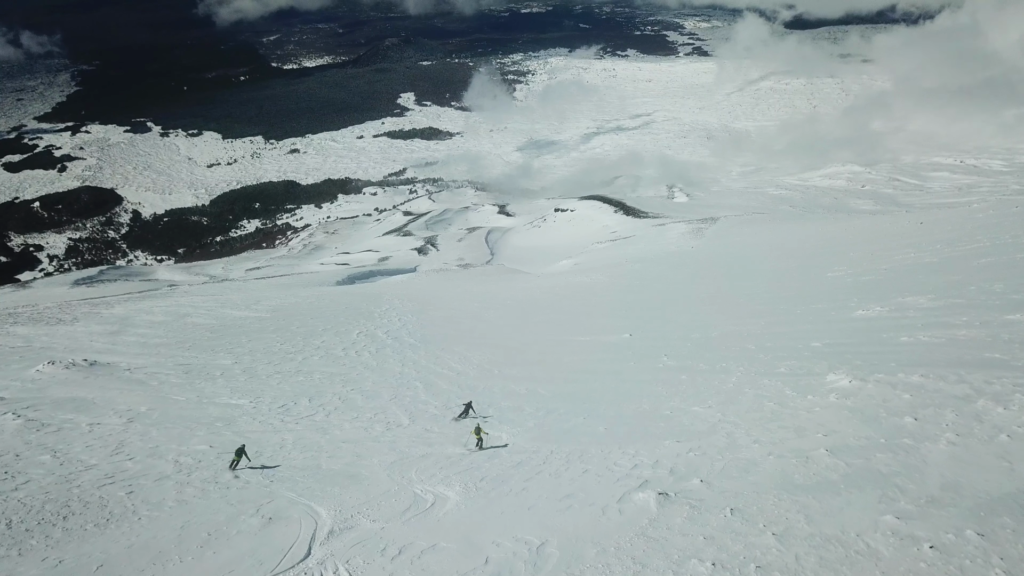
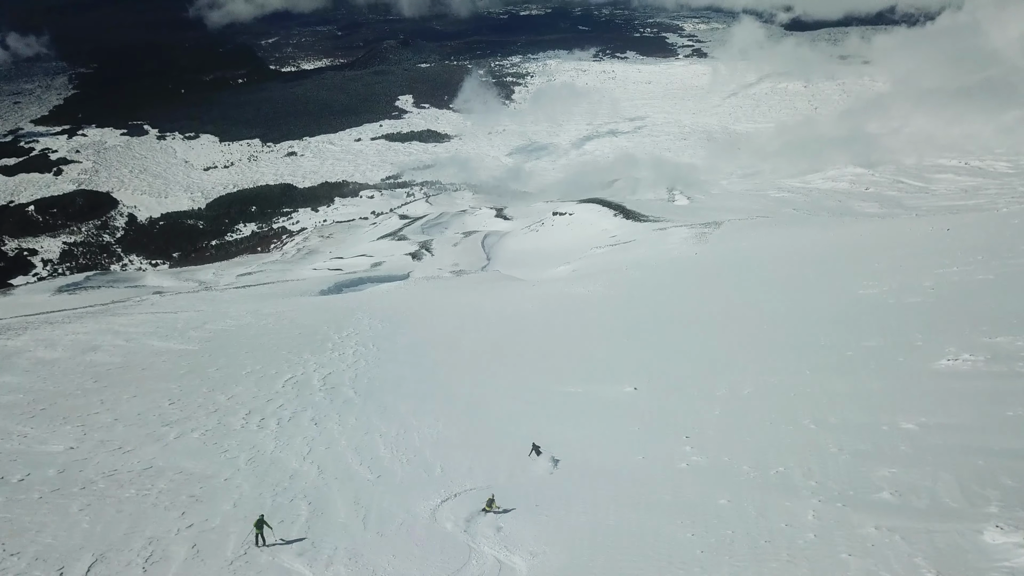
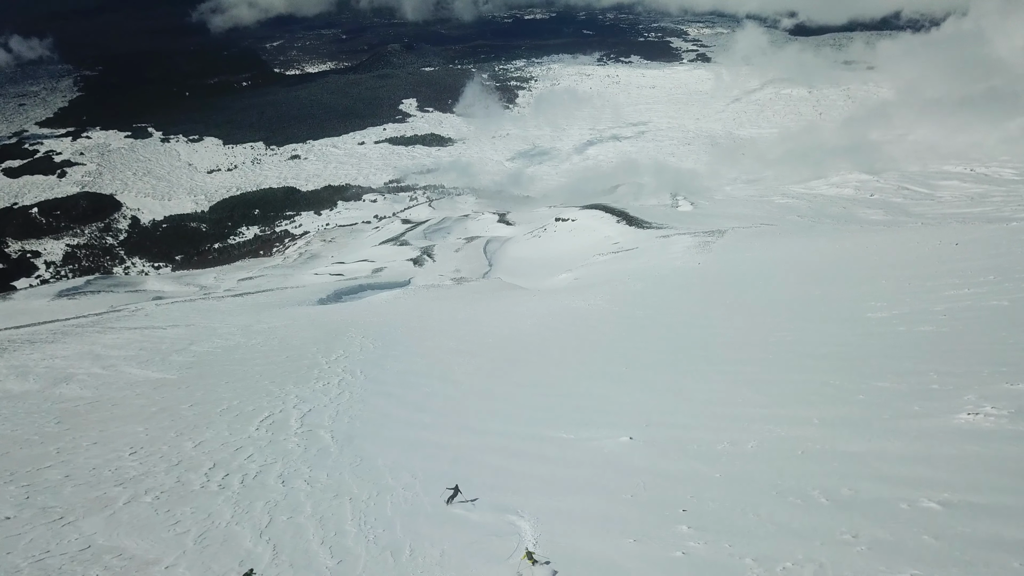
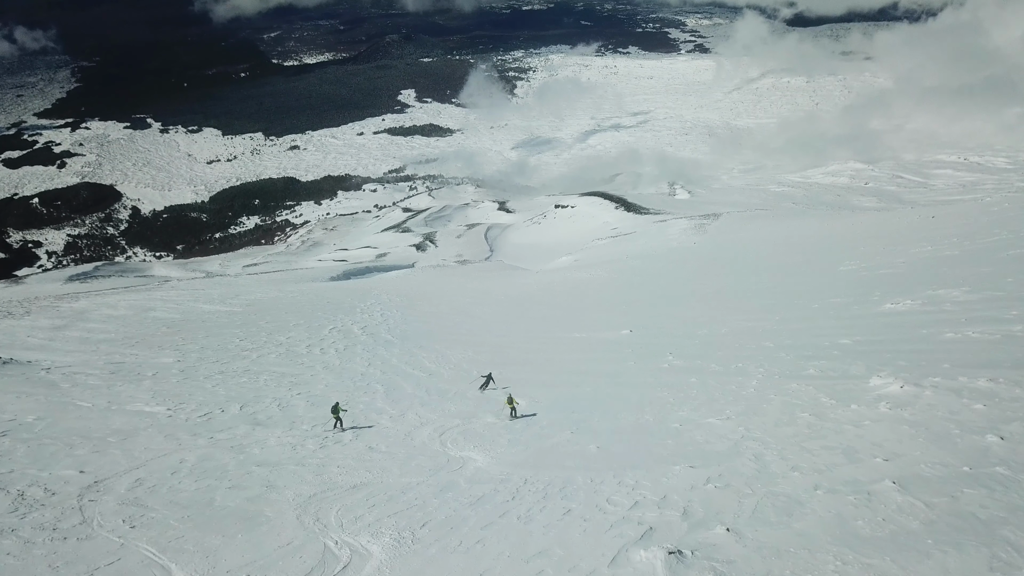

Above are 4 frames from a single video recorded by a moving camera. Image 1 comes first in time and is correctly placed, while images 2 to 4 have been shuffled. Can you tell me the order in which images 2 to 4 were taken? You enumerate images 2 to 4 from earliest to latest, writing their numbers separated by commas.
4, 2, 3
